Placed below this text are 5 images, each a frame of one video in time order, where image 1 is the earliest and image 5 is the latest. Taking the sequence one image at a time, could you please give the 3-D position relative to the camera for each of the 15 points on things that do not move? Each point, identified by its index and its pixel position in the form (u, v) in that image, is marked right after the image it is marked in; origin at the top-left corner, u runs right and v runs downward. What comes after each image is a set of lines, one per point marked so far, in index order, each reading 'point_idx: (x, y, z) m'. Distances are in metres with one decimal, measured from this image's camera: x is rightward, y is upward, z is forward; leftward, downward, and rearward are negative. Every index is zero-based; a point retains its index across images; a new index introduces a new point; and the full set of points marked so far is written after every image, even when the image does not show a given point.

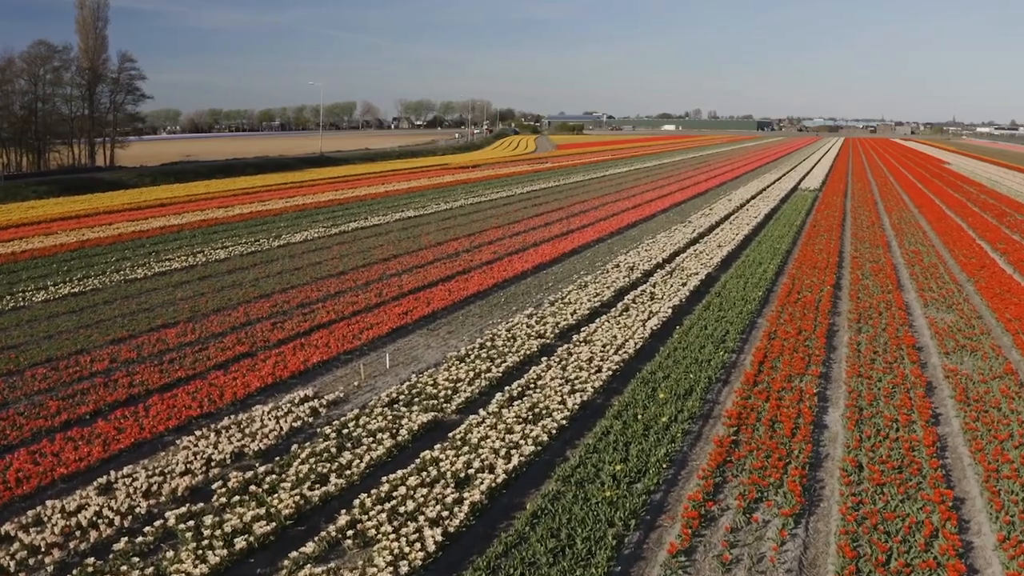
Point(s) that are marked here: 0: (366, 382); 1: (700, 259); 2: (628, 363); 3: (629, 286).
0: (-2.2, -1.4, +10.4) m
1: (+4.9, +0.8, +18.2) m
2: (+1.8, -1.2, +11.0) m
3: (+2.6, 0.0, +15.5) m
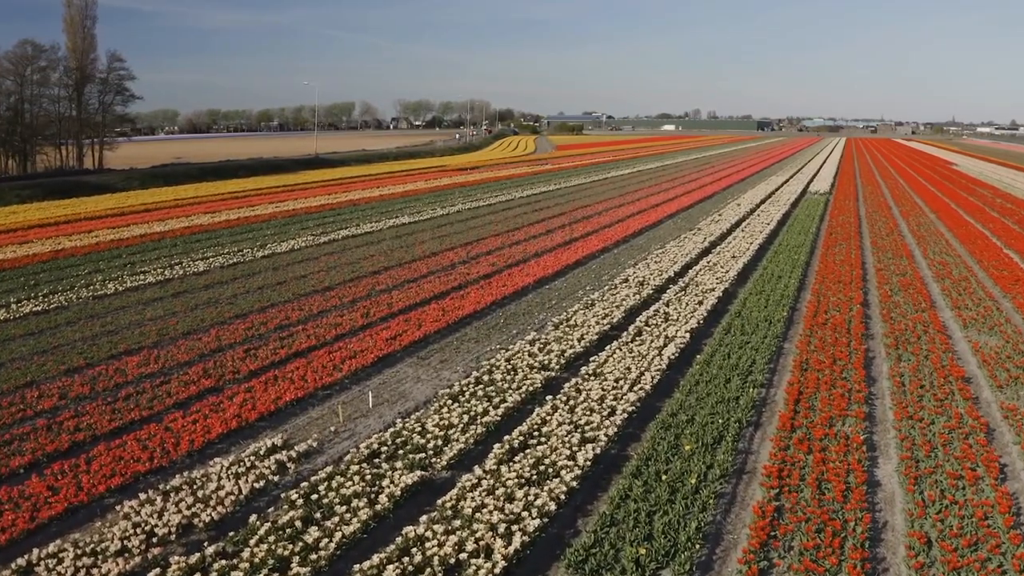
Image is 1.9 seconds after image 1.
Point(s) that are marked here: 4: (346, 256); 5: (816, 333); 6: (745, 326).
0: (-2.2, -1.8, +9.1) m
1: (+4.9, +0.4, +16.8) m
2: (+1.8, -1.6, +9.7) m
3: (+2.6, -0.3, +14.1) m
4: (-4.7, +0.9, +19.7) m
5: (+5.5, -0.8, +12.6) m
6: (+4.3, -0.7, +12.9) m
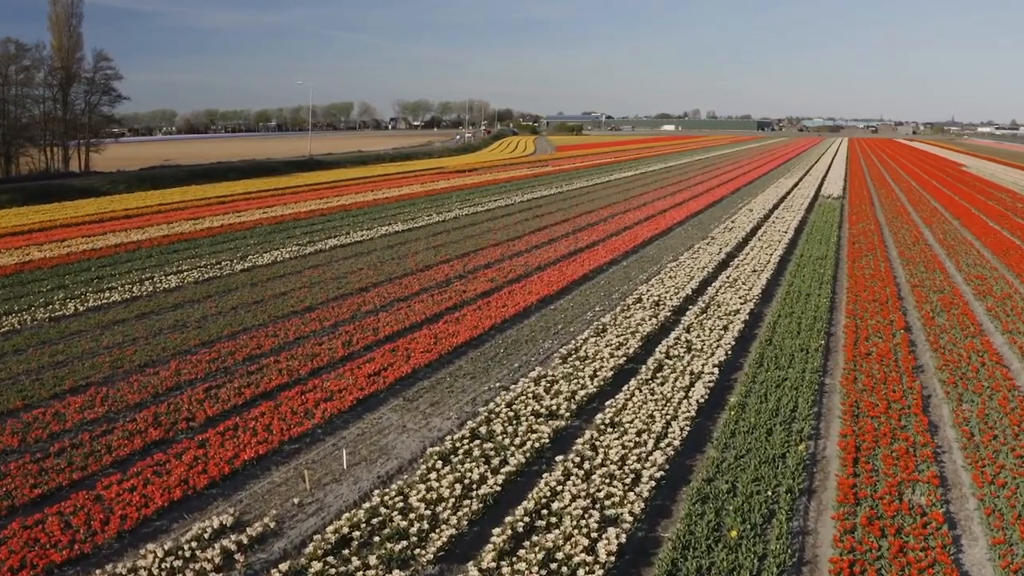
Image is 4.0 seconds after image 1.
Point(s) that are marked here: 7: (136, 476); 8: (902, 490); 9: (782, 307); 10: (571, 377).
0: (-2.1, -2.2, +7.5) m
1: (+4.9, -0.1, +15.2) m
2: (+1.9, -2.0, +8.1) m
3: (+2.6, -0.8, +12.5) m
4: (-4.7, +0.5, +18.1) m
5: (+5.5, -1.2, +11.0) m
6: (+4.3, -1.1, +11.3) m
7: (-4.3, -2.1, +8.0) m
8: (+4.2, -2.2, +7.6) m
9: (+5.5, -0.4, +14.2) m
10: (+0.9, -1.3, +10.2) m
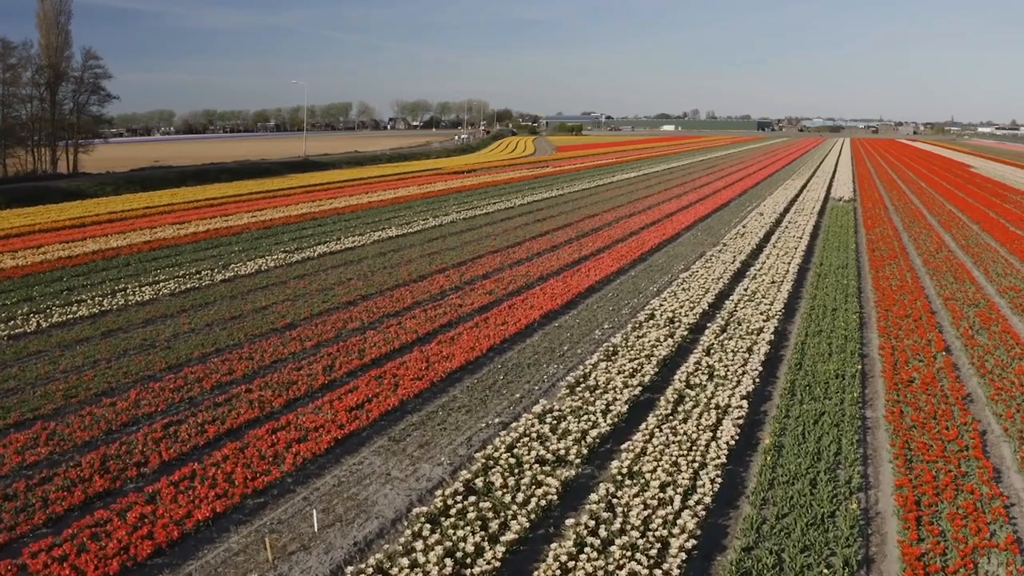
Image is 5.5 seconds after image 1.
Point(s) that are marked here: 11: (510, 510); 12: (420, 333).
0: (-2.1, -2.5, +6.2) m
1: (+4.9, -0.3, +14.0) m
2: (+1.9, -2.3, +6.9) m
3: (+2.6, -1.1, +11.3) m
4: (-4.7, +0.2, +16.8) m
5: (+5.5, -1.5, +9.8) m
6: (+4.3, -1.4, +10.1) m
7: (-4.3, -2.4, +6.8) m
8: (+4.3, -2.5, +6.4) m
9: (+5.5, -0.7, +13.0) m
10: (+0.9, -1.6, +9.0) m
11: (0.0, -2.1, +6.8) m
12: (-1.6, -0.8, +12.5) m
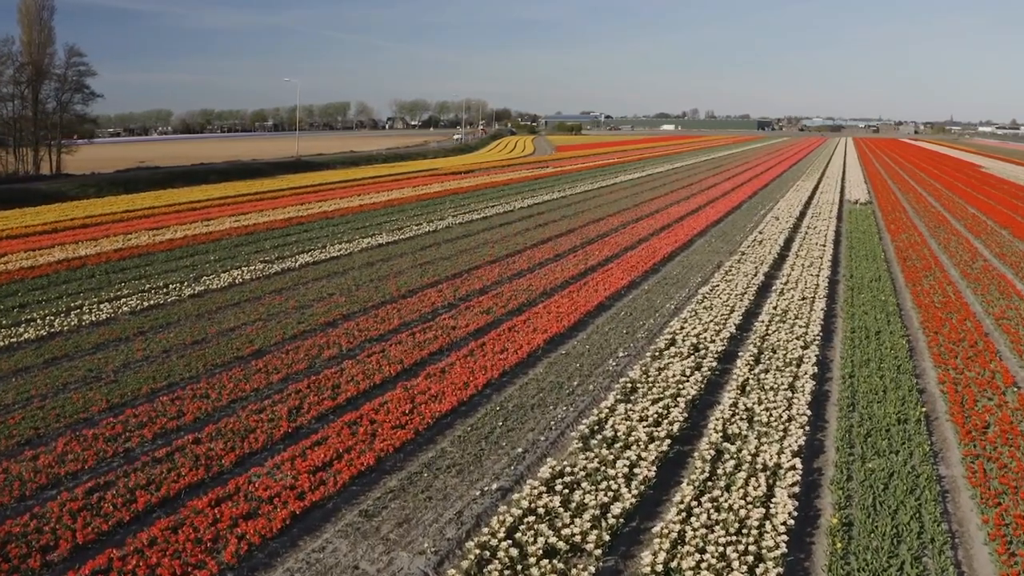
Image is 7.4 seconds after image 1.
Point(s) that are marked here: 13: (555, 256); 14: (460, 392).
0: (-2.1, -2.9, +4.6) m
1: (+4.9, -0.7, +12.4) m
2: (+1.9, -2.7, +5.2) m
3: (+2.6, -1.4, +9.7) m
4: (-4.7, -0.2, +15.2) m
5: (+5.5, -1.9, +8.1) m
6: (+4.3, -1.8, +8.4) m
7: (-4.3, -2.8, +5.1) m
8: (+4.3, -2.8, +4.7) m
9: (+5.5, -1.0, +11.3) m
10: (+0.9, -1.9, +7.3) m
11: (0.0, -2.5, +5.2) m
12: (-1.6, -1.2, +10.8) m
13: (+1.2, +0.9, +19.6) m
14: (-0.7, -1.4, +9.6) m
